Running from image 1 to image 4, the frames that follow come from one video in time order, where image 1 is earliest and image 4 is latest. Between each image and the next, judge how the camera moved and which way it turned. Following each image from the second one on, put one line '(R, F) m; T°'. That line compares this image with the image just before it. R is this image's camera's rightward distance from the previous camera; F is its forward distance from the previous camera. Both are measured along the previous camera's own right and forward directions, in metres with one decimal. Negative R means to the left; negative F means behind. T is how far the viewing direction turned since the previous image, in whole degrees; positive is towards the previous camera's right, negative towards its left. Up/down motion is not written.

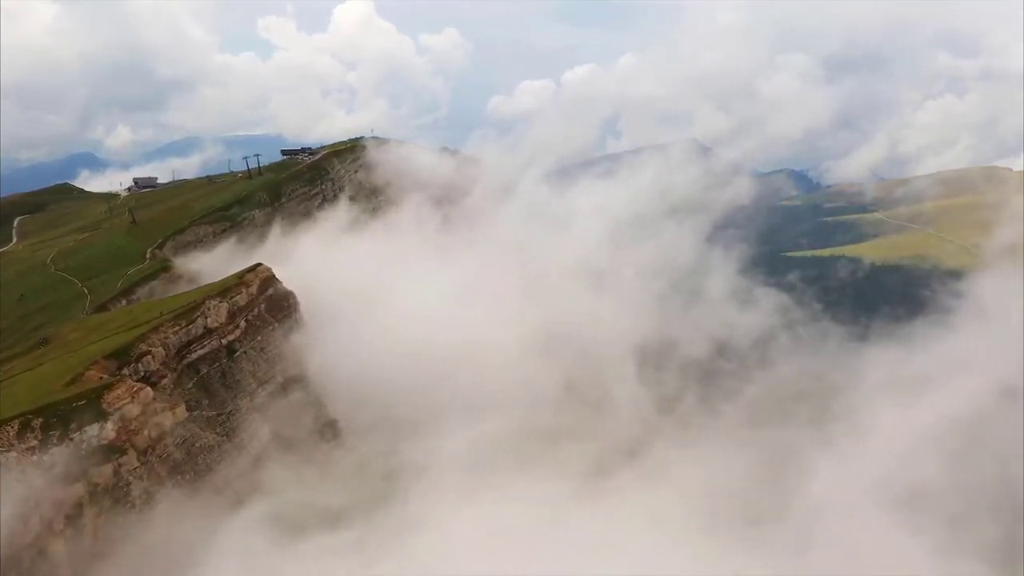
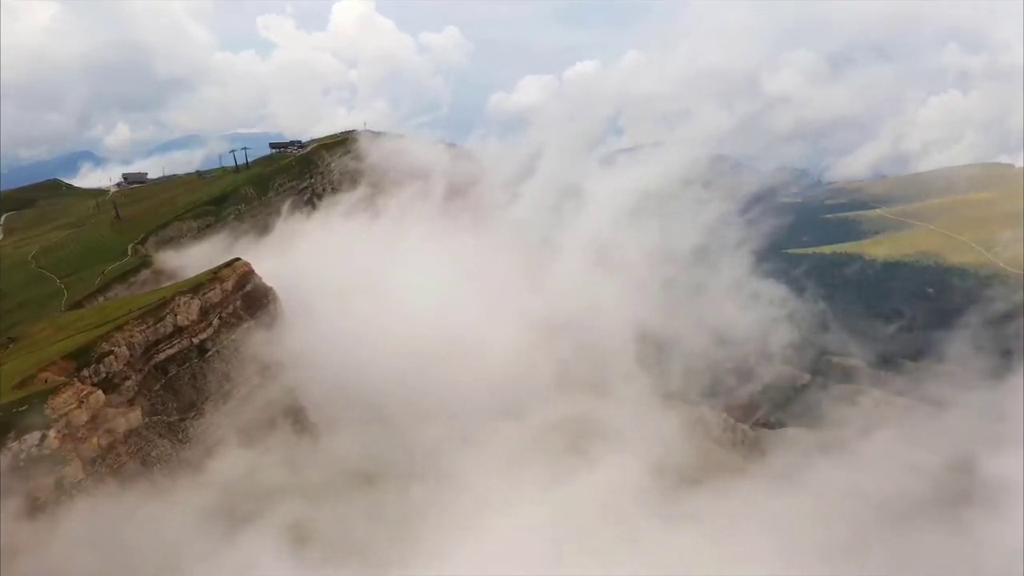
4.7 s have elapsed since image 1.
(+1.3, +4.6) m; 0°
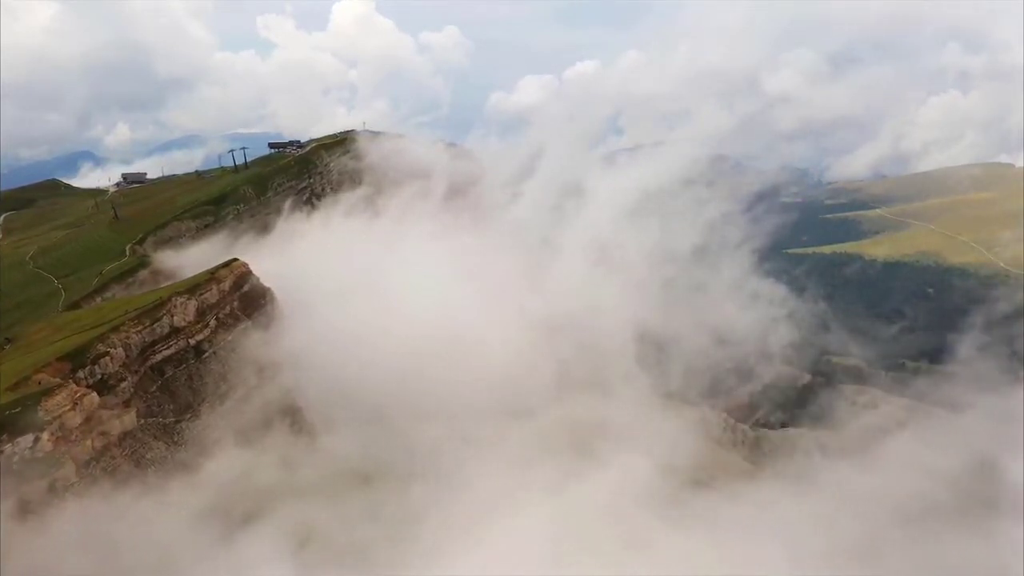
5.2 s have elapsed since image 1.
(+0.2, +0.4) m; 0°
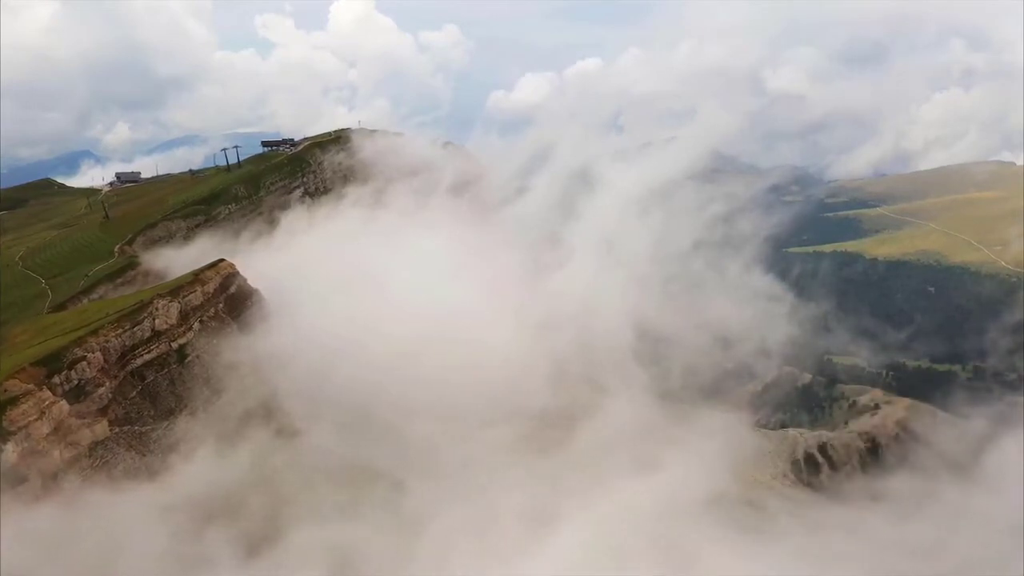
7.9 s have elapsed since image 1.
(+0.9, +2.2) m; 0°
